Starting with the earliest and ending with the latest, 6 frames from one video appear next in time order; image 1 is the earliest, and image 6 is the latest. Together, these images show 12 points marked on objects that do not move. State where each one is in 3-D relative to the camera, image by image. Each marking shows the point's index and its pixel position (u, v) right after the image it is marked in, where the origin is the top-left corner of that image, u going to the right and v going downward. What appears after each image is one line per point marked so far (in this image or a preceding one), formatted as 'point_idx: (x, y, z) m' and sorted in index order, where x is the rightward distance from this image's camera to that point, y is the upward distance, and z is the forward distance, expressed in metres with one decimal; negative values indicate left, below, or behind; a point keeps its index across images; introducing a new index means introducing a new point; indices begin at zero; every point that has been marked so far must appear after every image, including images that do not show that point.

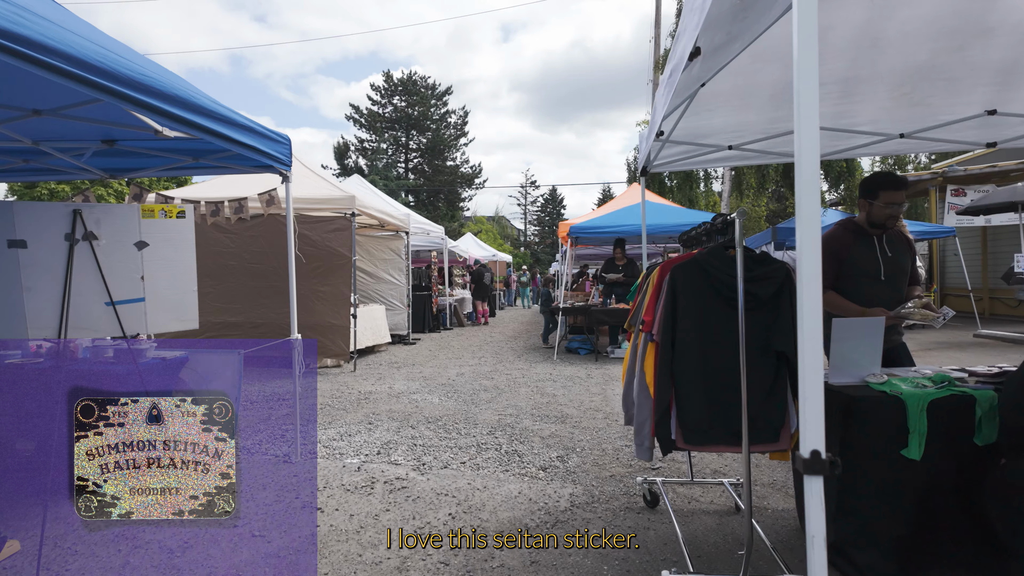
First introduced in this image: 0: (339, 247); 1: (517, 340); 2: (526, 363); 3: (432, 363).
0: (-2.5, +0.6, +8.2) m
1: (+0.1, -1.1, +11.3) m
2: (+0.2, -1.1, +8.7) m
3: (-1.2, -1.2, +8.7) m
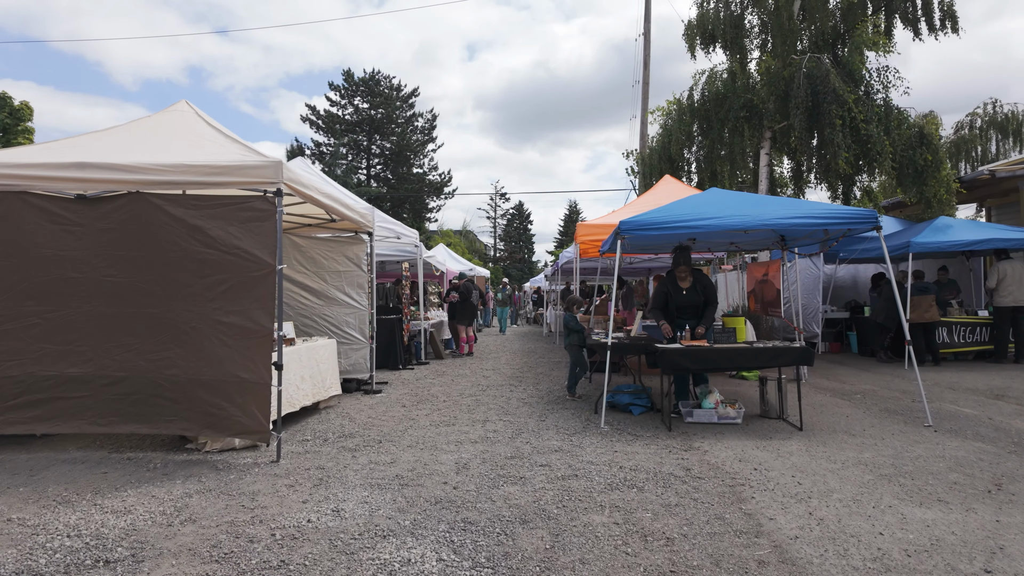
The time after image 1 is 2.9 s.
0: (-2.2, +0.3, +4.9) m
1: (+0.2, -1.4, +8.1) m
2: (+0.5, -1.4, +5.5) m
3: (-1.0, -1.4, +5.4) m
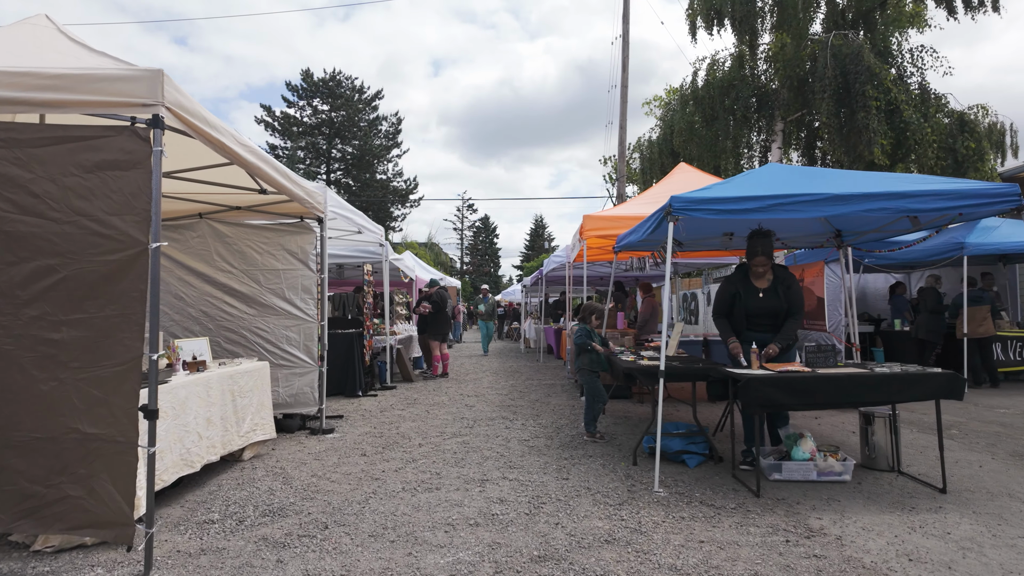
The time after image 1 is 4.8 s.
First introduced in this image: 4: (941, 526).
0: (-2.1, +0.4, +2.9) m
1: (+0.1, -1.5, +6.3) m
2: (+0.6, -1.4, +3.7) m
3: (-0.9, -1.4, +3.5) m
4: (+2.5, -1.4, +3.3) m
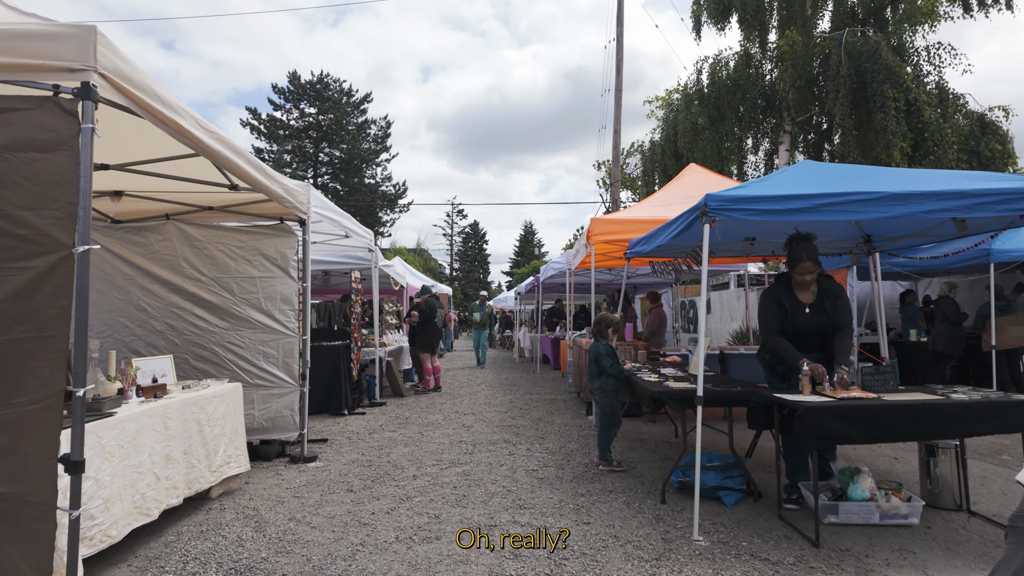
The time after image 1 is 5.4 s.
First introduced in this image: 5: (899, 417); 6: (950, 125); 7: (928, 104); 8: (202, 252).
0: (-2.0, +0.3, +2.3) m
1: (+0.2, -1.6, +5.6) m
2: (+0.7, -1.5, +3.1) m
3: (-0.8, -1.5, +2.8) m
4: (+2.6, -1.4, +2.7) m
5: (+2.2, -0.8, +3.3) m
6: (+6.8, +2.5, +8.8) m
7: (+6.4, +2.8, +8.8) m
8: (-2.9, +0.3, +5.3) m
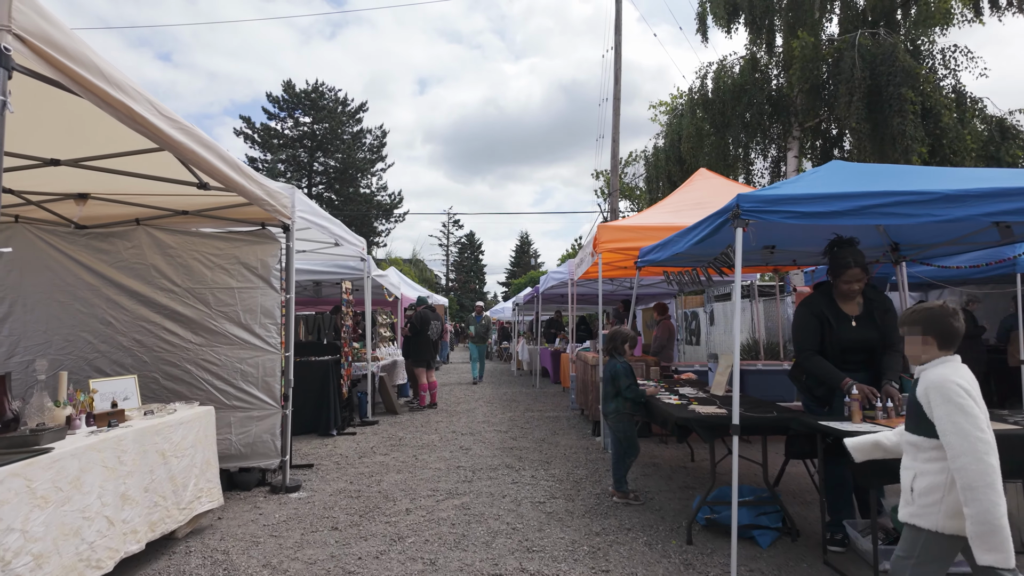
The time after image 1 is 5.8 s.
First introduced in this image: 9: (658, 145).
0: (-1.9, +0.3, +1.8) m
1: (+0.2, -1.7, +5.2) m
2: (+0.7, -1.5, +2.6) m
3: (-0.7, -1.5, +2.3) m
4: (+2.6, -1.5, +2.3) m
5: (+2.3, -0.8, +2.9) m
6: (+6.8, +2.3, +8.4) m
7: (+6.4, +2.7, +8.4) m
8: (-2.8, +0.2, +4.8) m
9: (+3.2, +3.2, +12.6) m
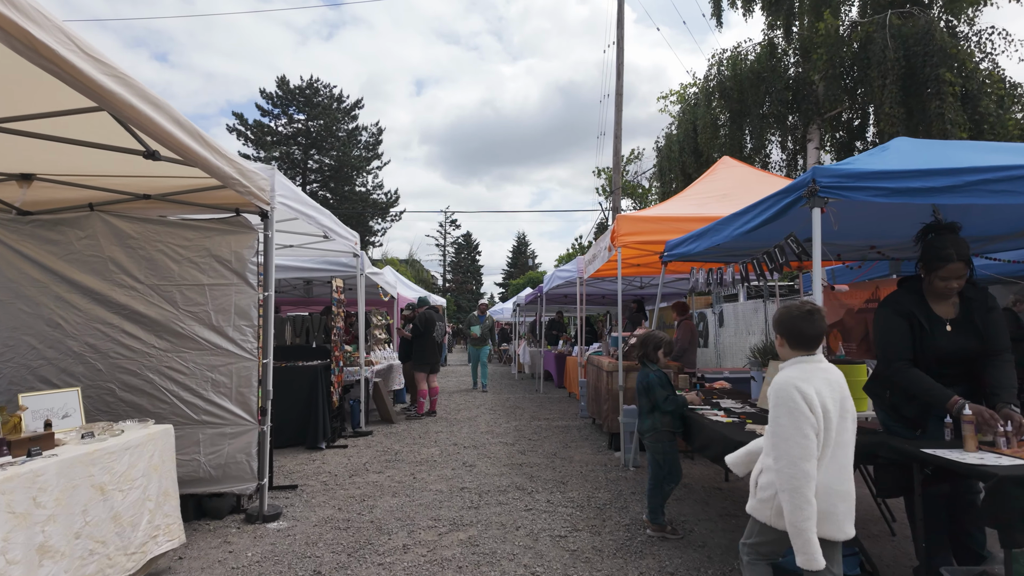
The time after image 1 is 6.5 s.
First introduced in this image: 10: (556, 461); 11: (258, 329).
0: (-1.8, +0.3, +1.2) m
1: (+0.3, -1.7, +4.5) m
2: (+0.8, -1.5, +1.9) m
3: (-0.6, -1.5, +1.7) m
4: (+2.7, -1.5, +1.6) m
5: (+2.4, -0.8, +2.2) m
6: (+6.9, +2.4, +7.8) m
7: (+6.5, +2.7, +7.8) m
8: (-2.7, +0.3, +4.1) m
9: (+3.3, +3.2, +11.9) m
10: (+0.5, -1.7, +5.7) m
11: (-1.9, -0.3, +4.3) m
